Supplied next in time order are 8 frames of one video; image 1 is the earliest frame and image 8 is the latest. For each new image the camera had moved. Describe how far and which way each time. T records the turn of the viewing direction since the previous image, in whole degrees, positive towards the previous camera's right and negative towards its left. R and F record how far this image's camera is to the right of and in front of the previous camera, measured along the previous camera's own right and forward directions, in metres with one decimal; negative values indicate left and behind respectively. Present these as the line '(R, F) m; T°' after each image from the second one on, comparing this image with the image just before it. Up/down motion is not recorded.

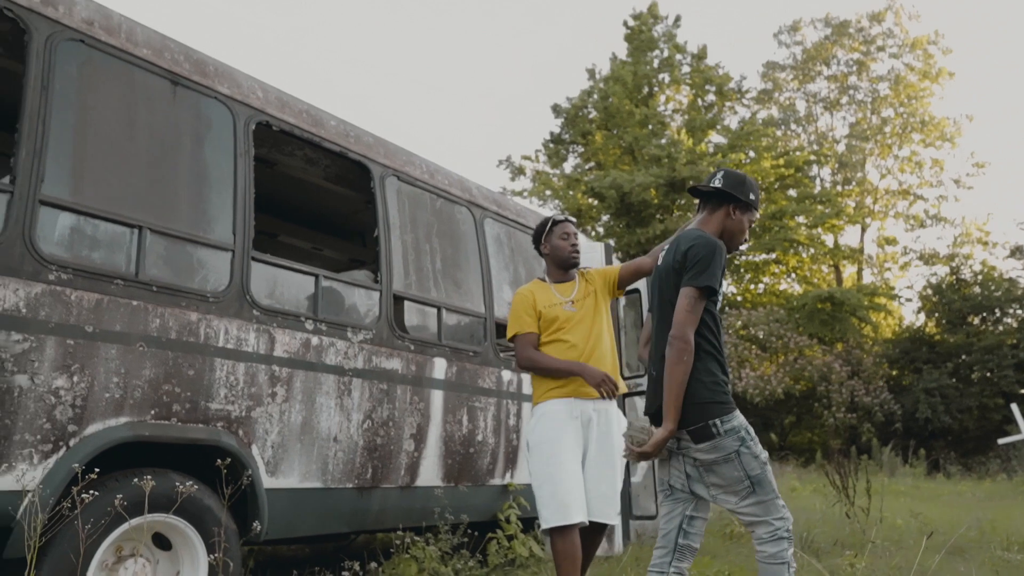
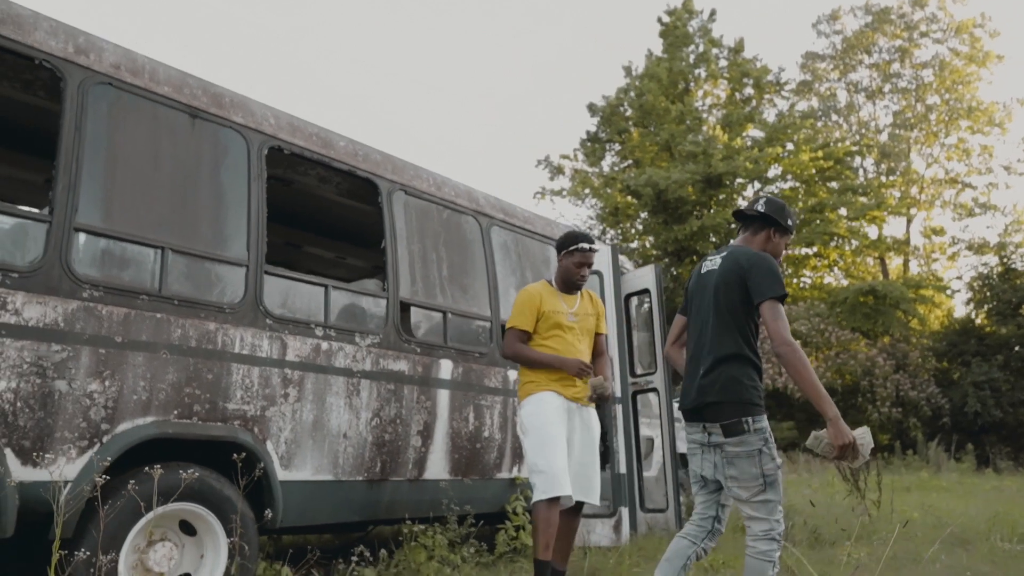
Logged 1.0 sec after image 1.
(+0.4, -0.4) m; -3°
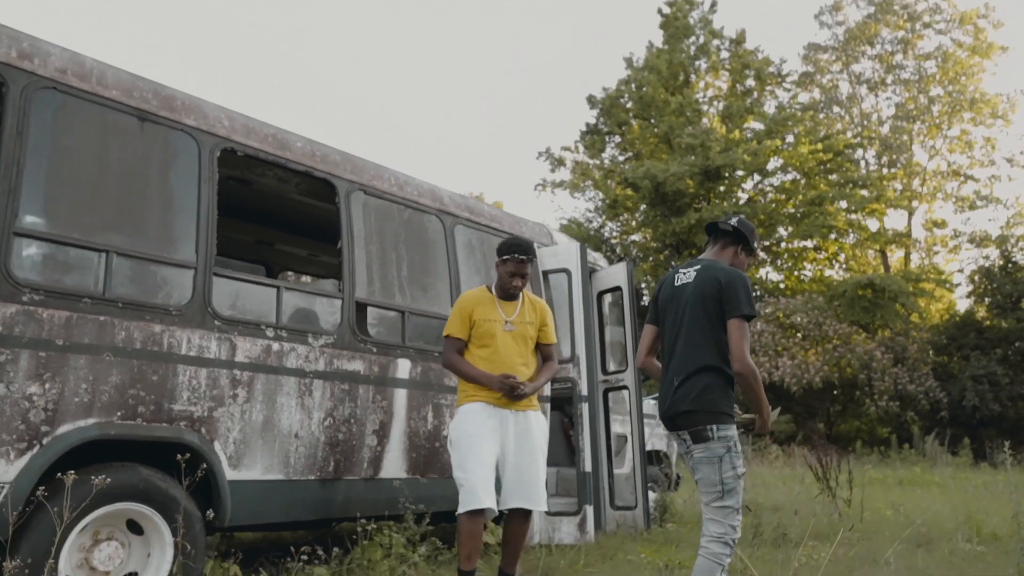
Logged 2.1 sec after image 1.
(+0.4, 0.0) m; 0°
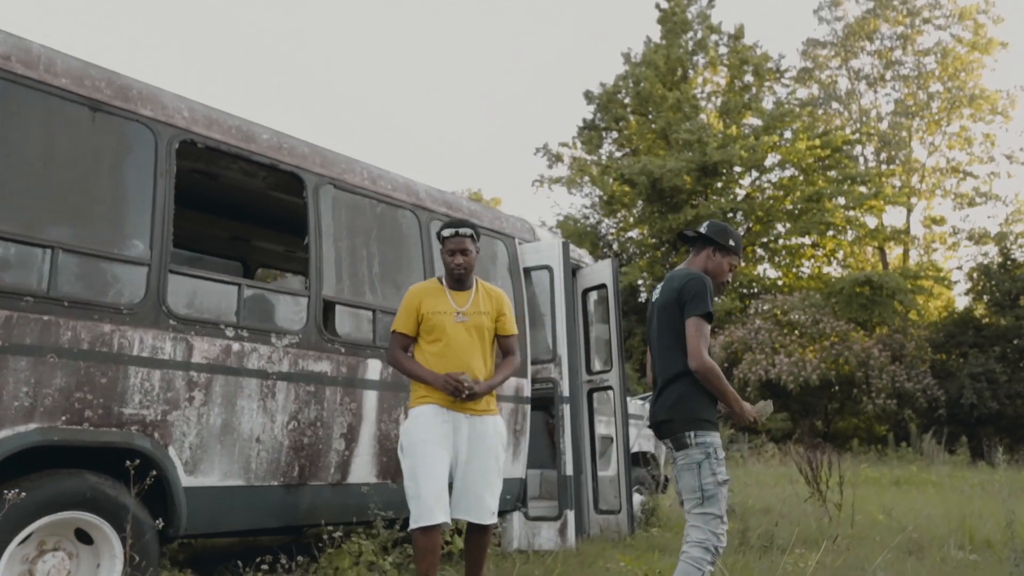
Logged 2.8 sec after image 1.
(+0.2, +0.2) m; 0°
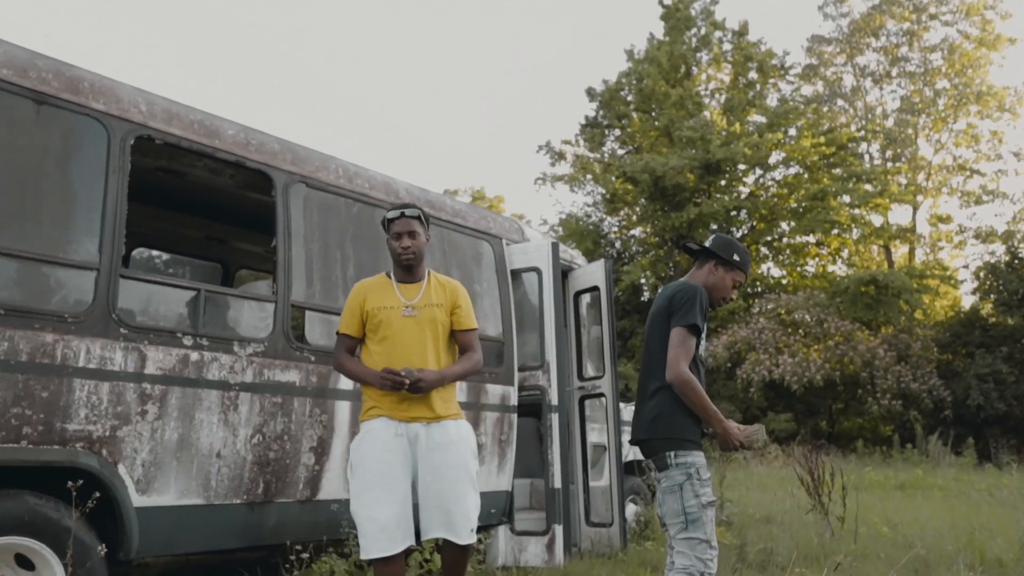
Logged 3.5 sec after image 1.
(+0.2, +0.3) m; 0°
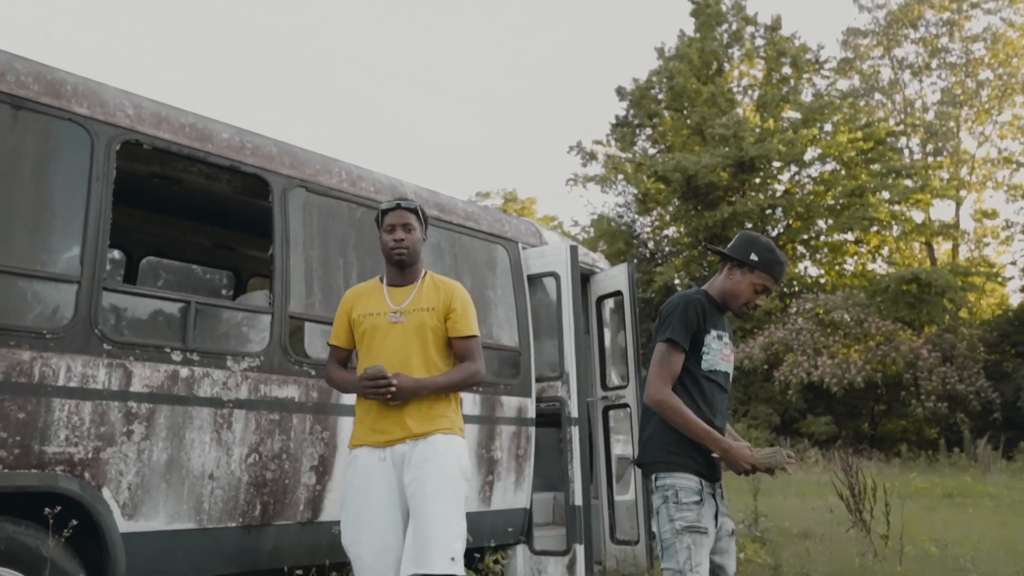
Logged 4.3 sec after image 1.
(+0.2, +0.3) m; -3°
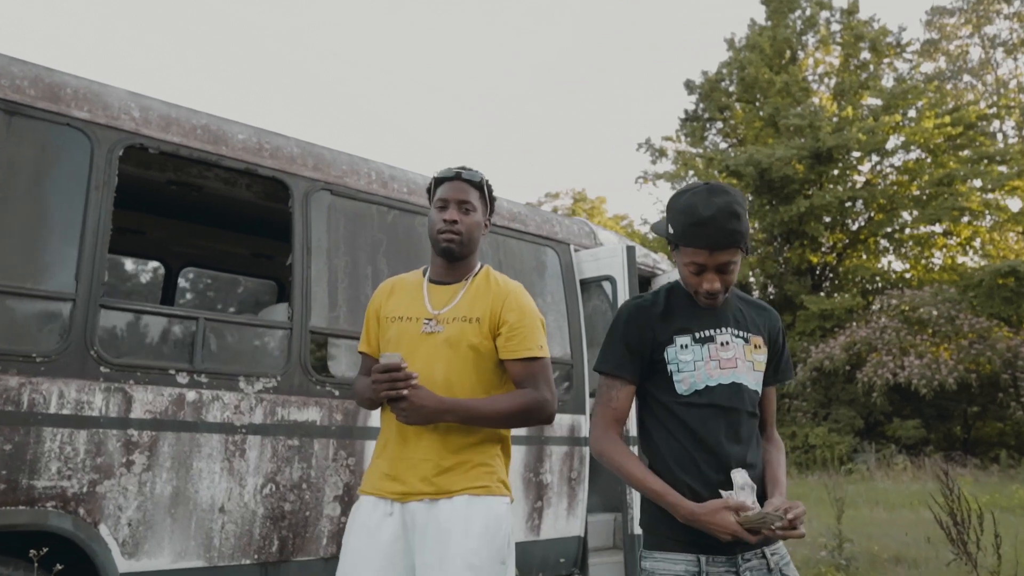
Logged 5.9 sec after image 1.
(+0.2, +0.6) m; -5°
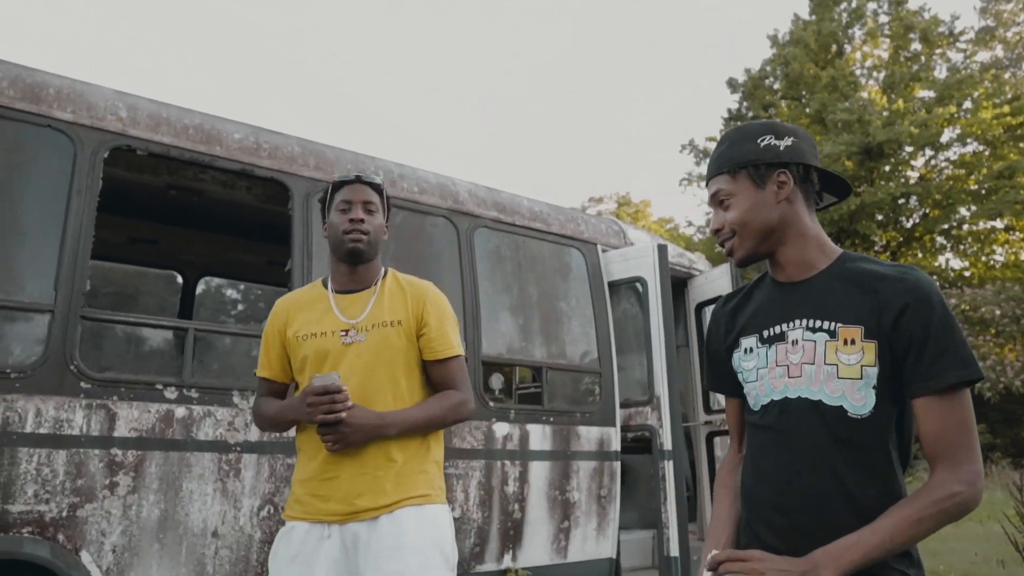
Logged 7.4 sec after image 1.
(+0.2, +0.4) m; -3°
